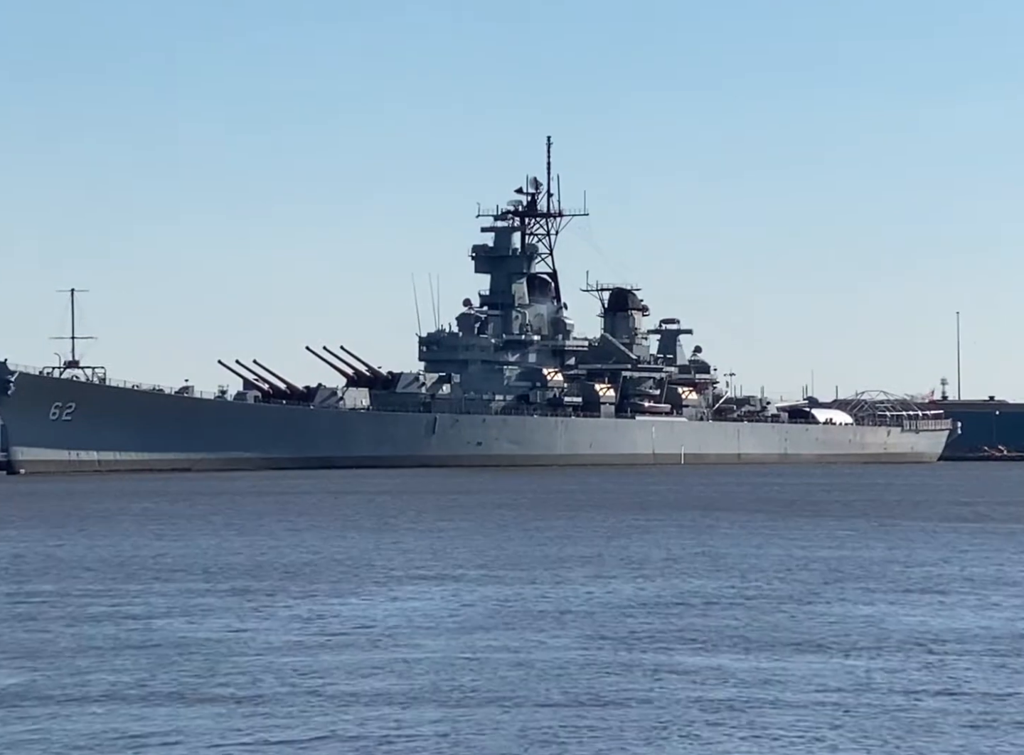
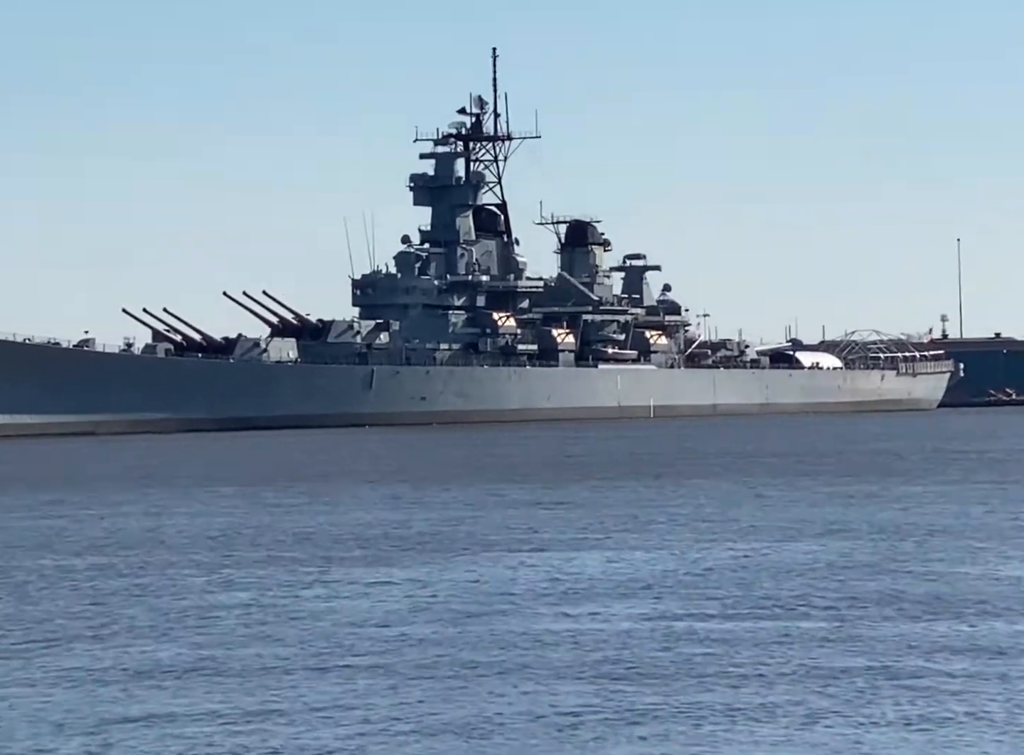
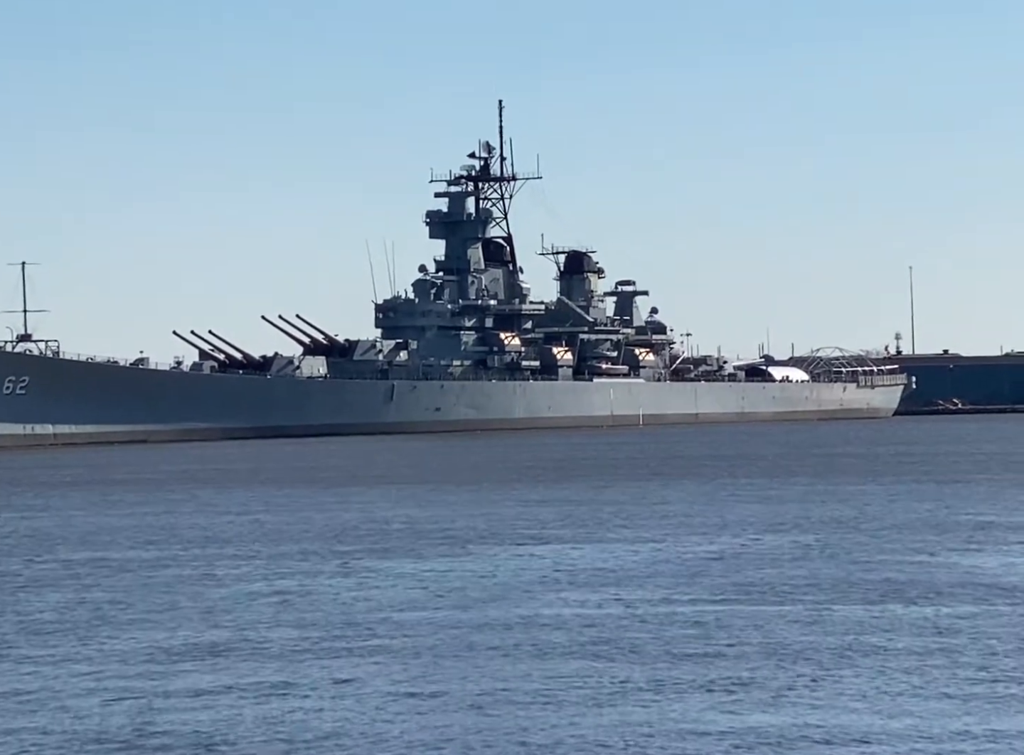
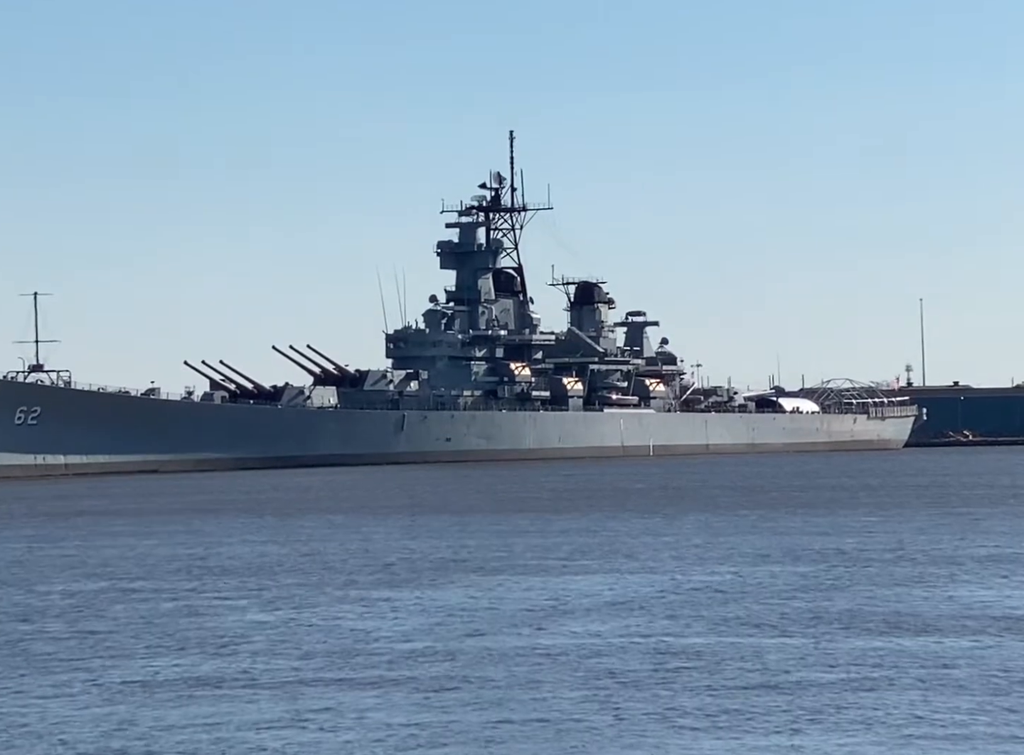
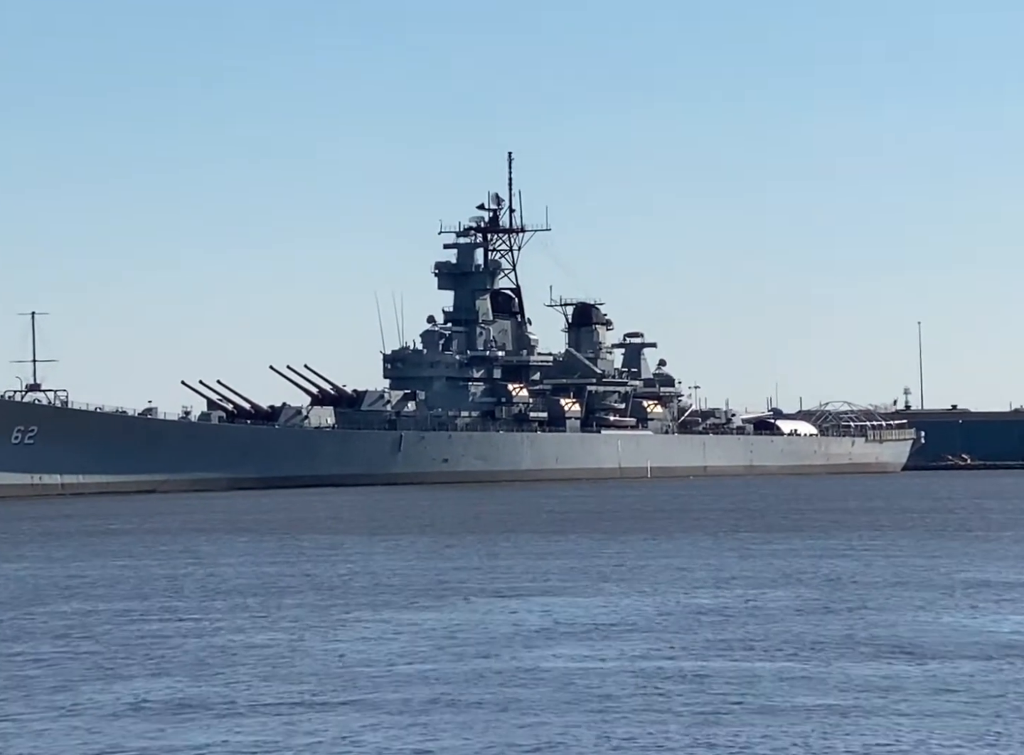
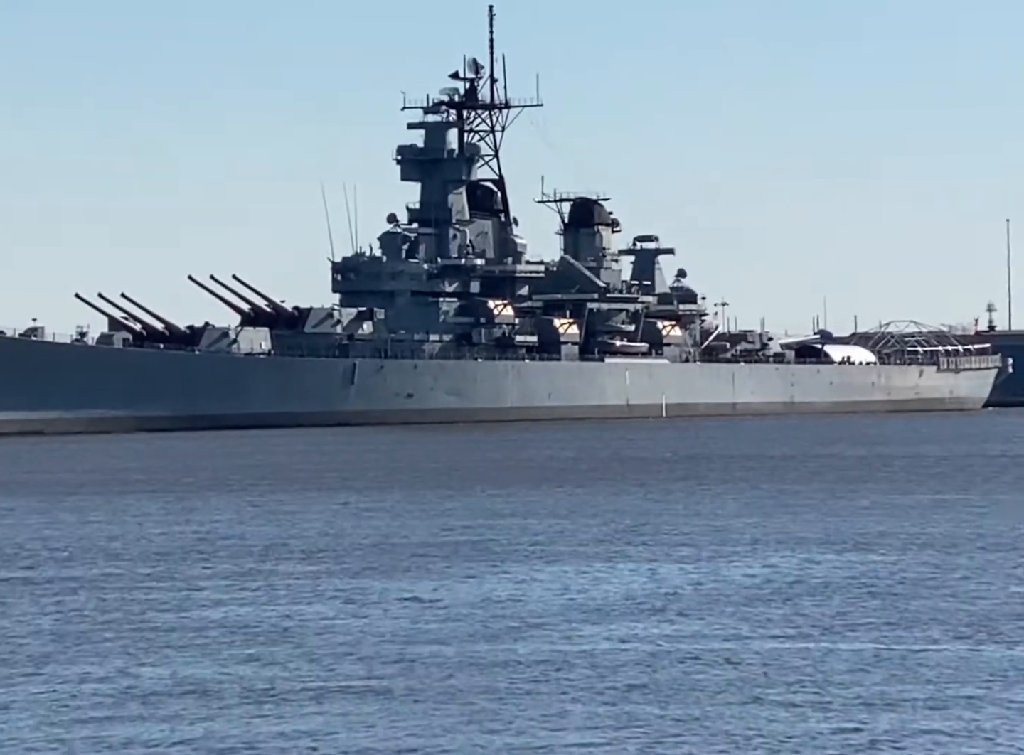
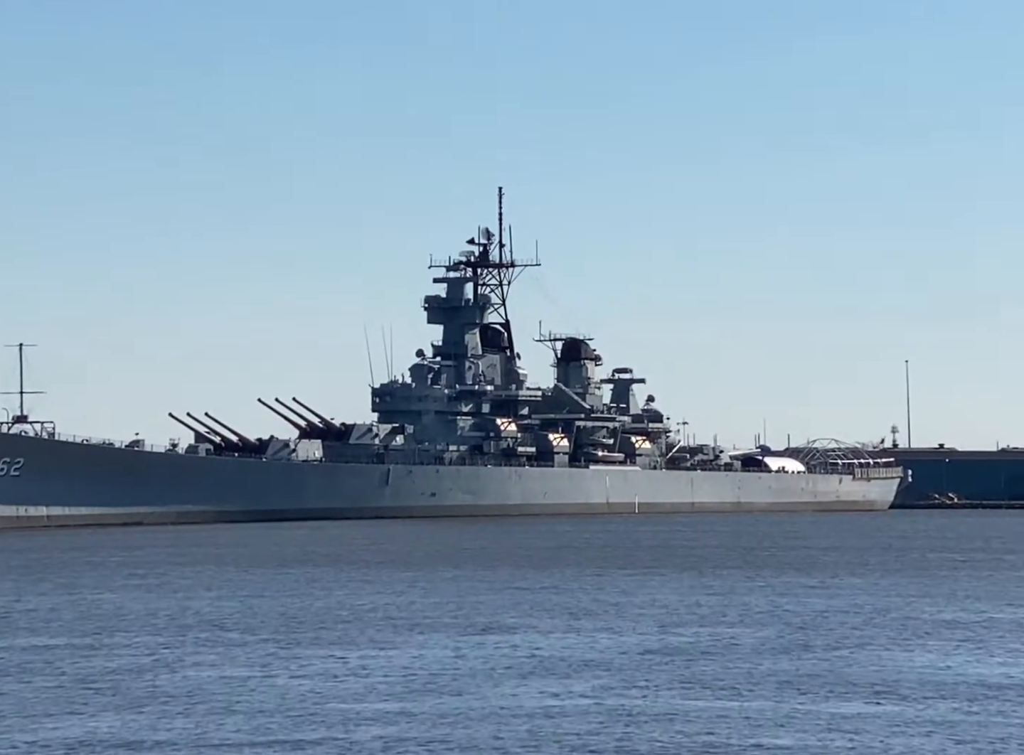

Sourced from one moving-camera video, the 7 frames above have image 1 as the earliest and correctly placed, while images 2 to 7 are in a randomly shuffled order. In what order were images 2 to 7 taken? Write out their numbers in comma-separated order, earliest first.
7, 5, 4, 3, 2, 6
